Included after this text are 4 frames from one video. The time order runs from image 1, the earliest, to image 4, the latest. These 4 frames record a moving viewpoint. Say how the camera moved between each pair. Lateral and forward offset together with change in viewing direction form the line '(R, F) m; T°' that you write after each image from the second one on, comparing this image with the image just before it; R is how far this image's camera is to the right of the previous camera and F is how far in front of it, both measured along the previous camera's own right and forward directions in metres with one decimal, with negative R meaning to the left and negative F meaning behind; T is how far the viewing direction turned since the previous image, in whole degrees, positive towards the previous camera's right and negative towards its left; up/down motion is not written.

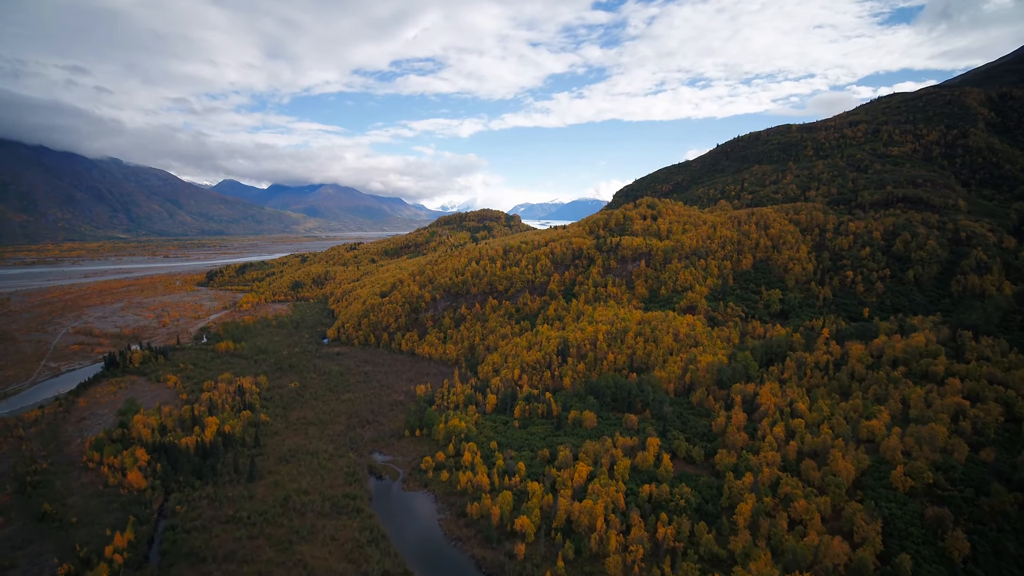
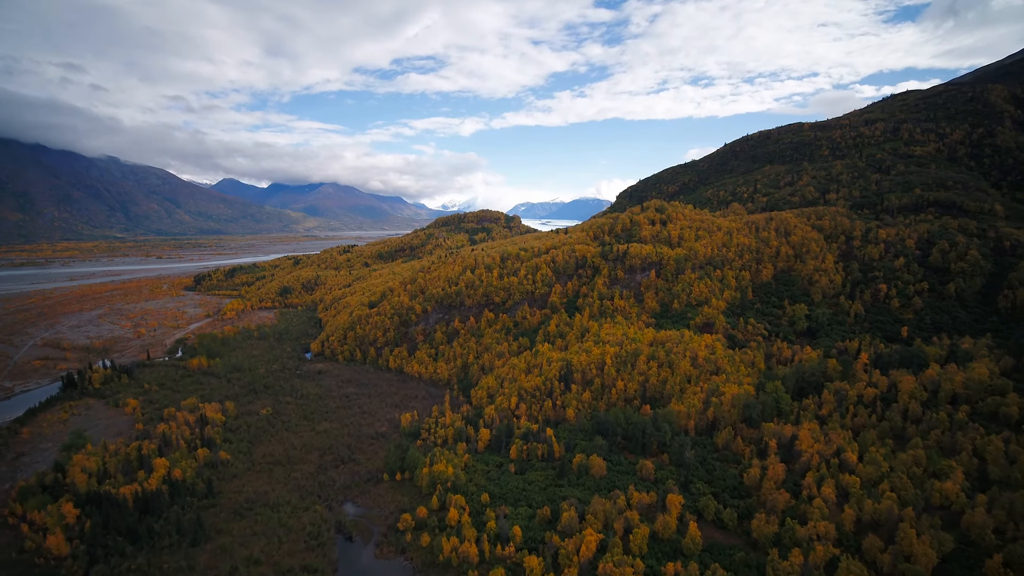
(+0.5, +6.5) m; 0°
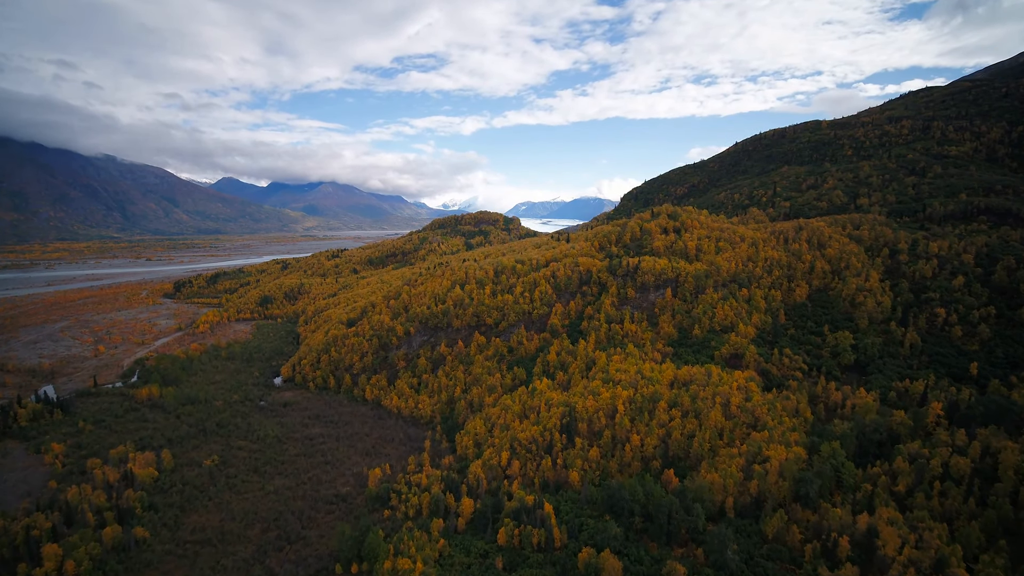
(+1.0, +9.1) m; 0°
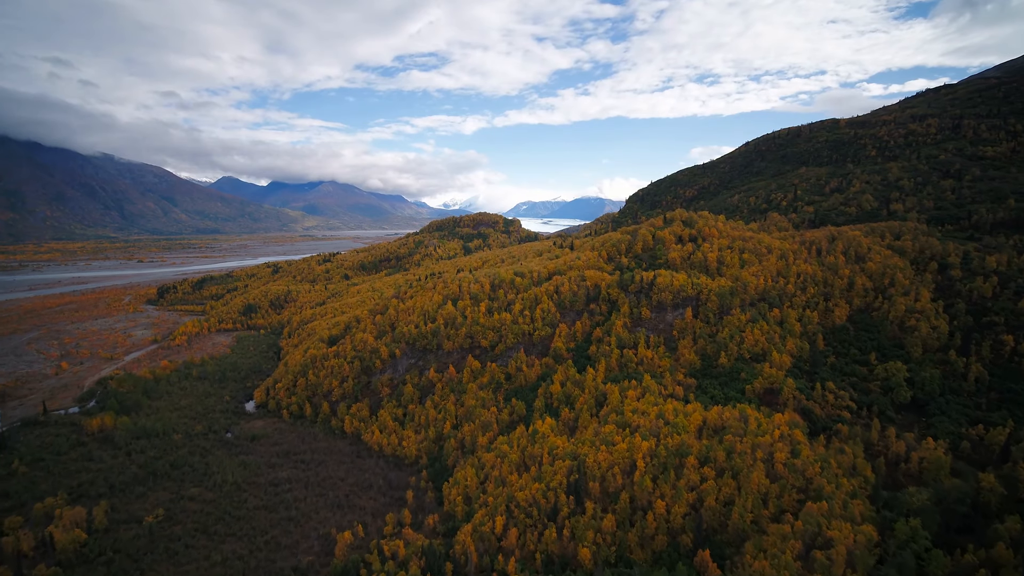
(+0.3, +7.3) m; 0°
